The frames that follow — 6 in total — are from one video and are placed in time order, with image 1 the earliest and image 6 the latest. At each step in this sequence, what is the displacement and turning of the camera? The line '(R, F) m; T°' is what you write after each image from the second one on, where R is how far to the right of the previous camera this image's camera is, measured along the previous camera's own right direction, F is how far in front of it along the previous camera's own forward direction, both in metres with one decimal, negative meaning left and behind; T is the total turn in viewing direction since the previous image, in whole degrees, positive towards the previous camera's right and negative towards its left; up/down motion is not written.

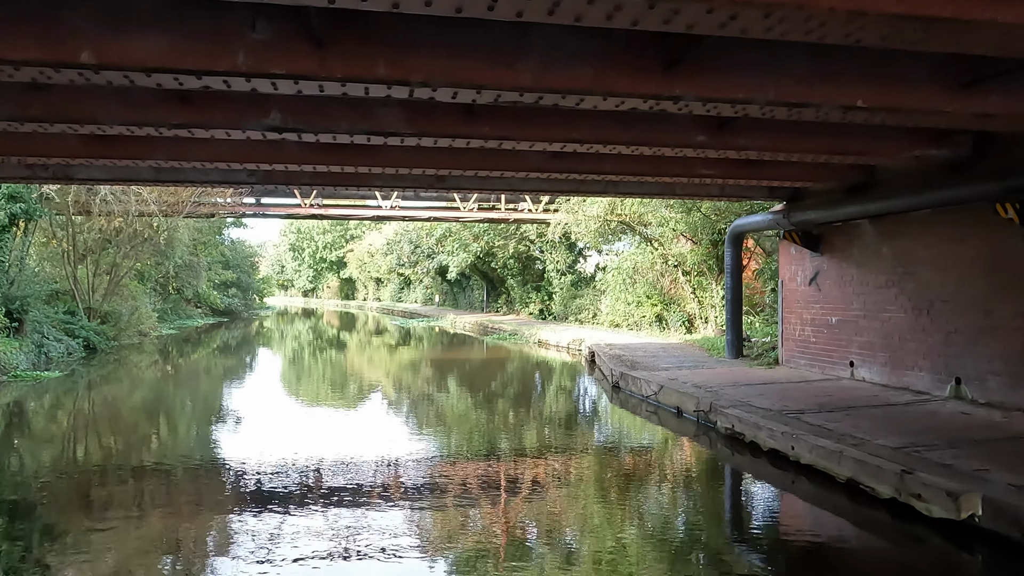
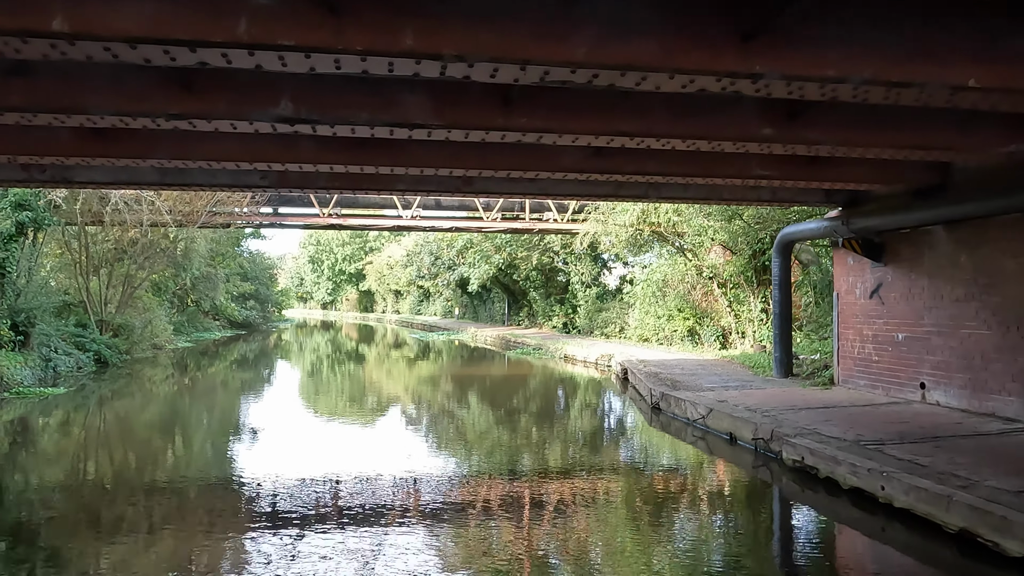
(-0.2, +0.7) m; -1°
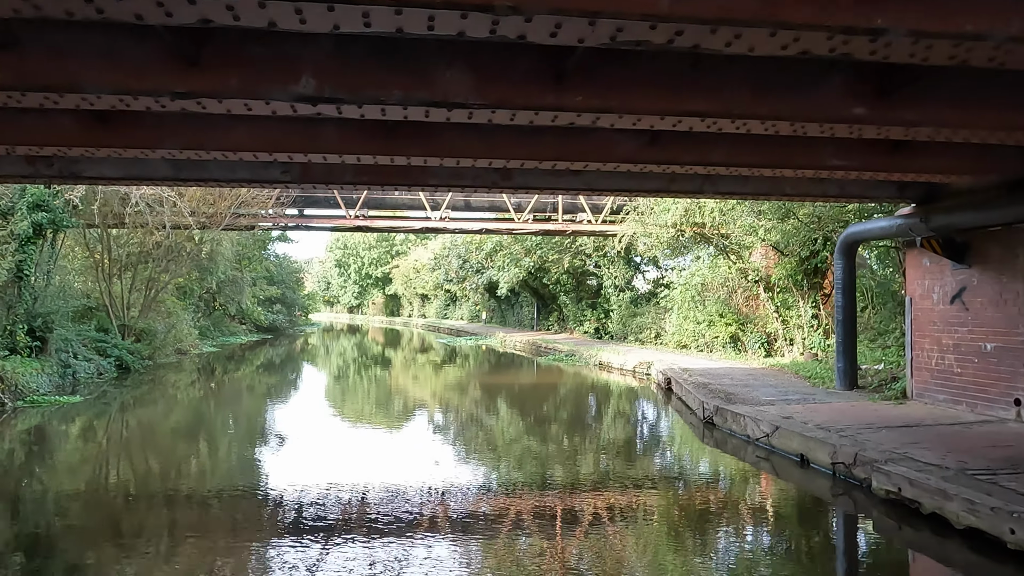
(-0.2, +0.7) m; -2°
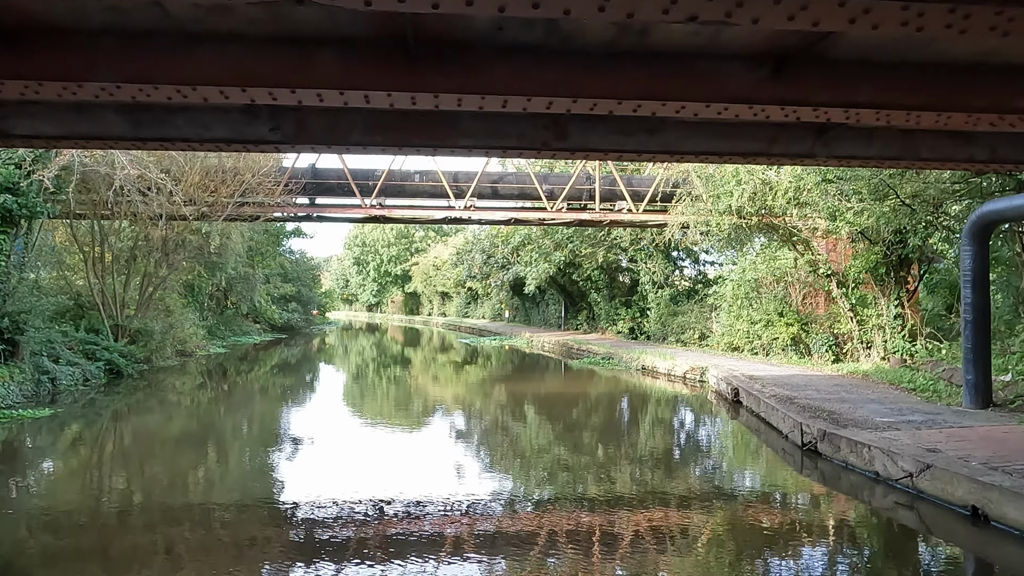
(-0.3, +1.6) m; -1°
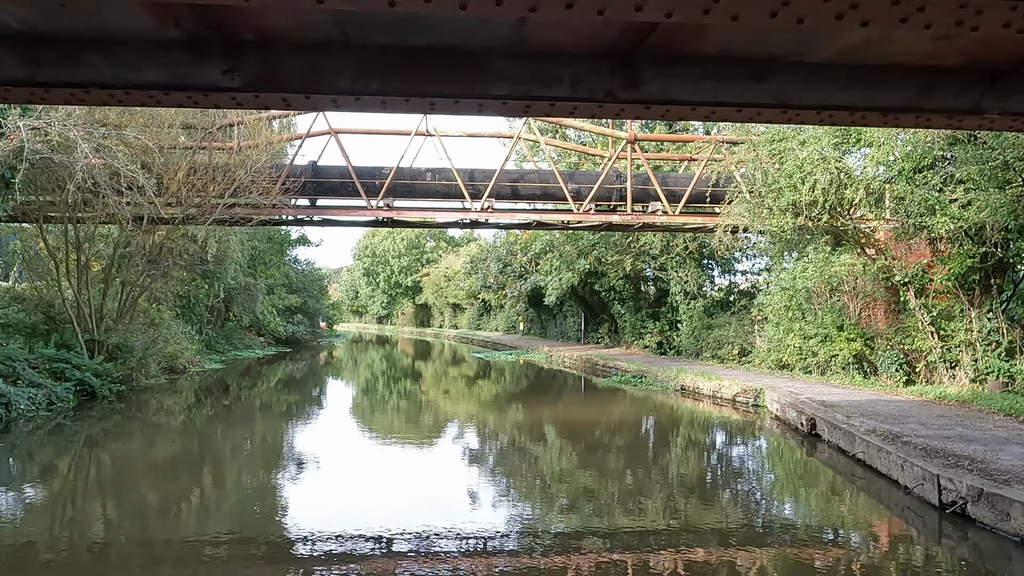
(-0.2, +1.6) m; -1°
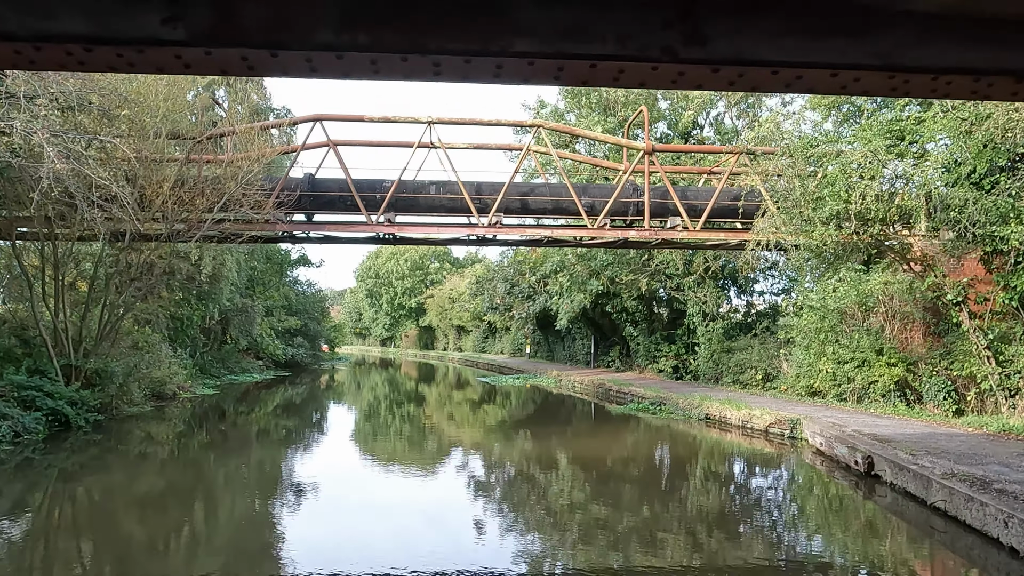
(-0.1, +0.9) m; 0°
